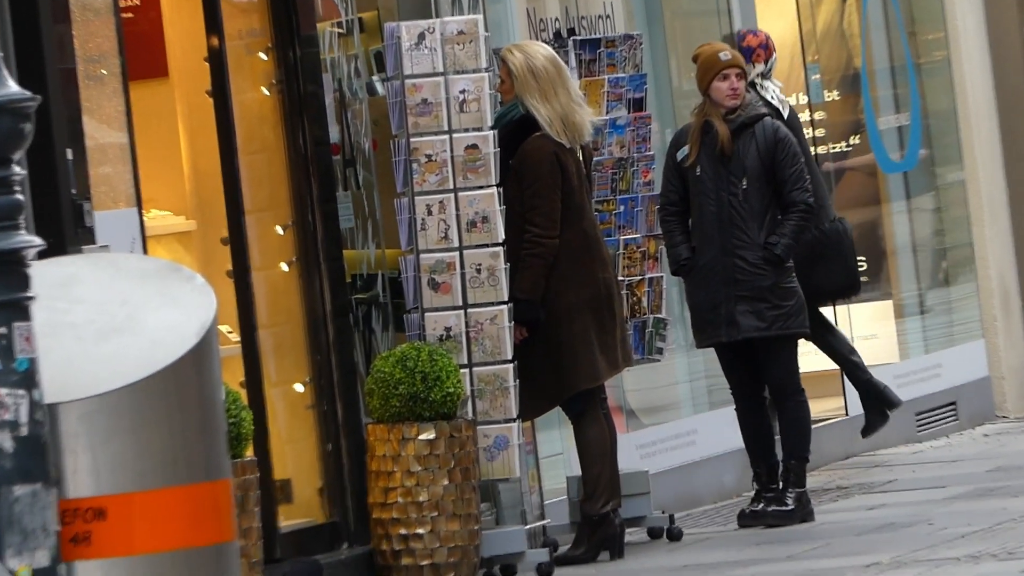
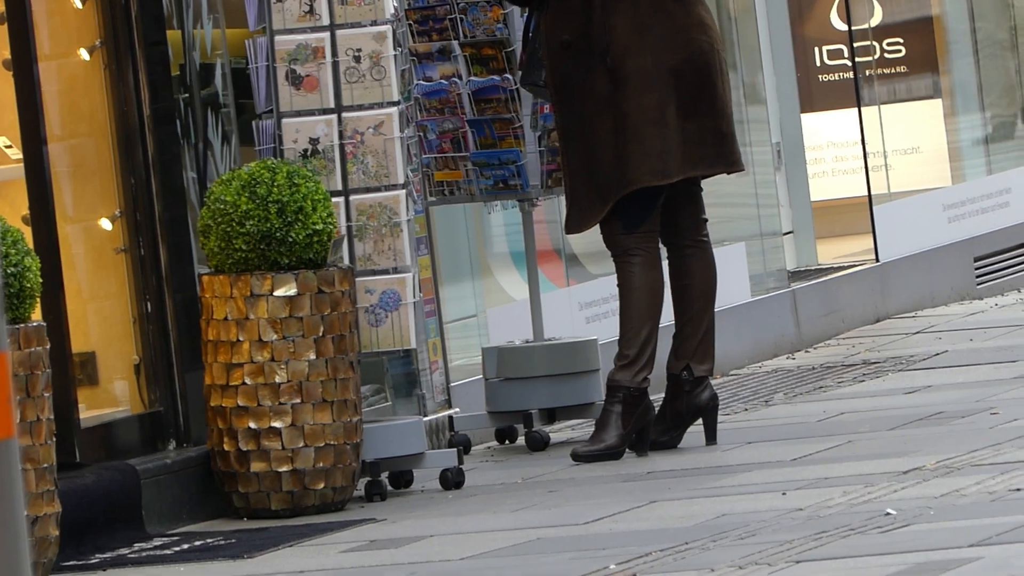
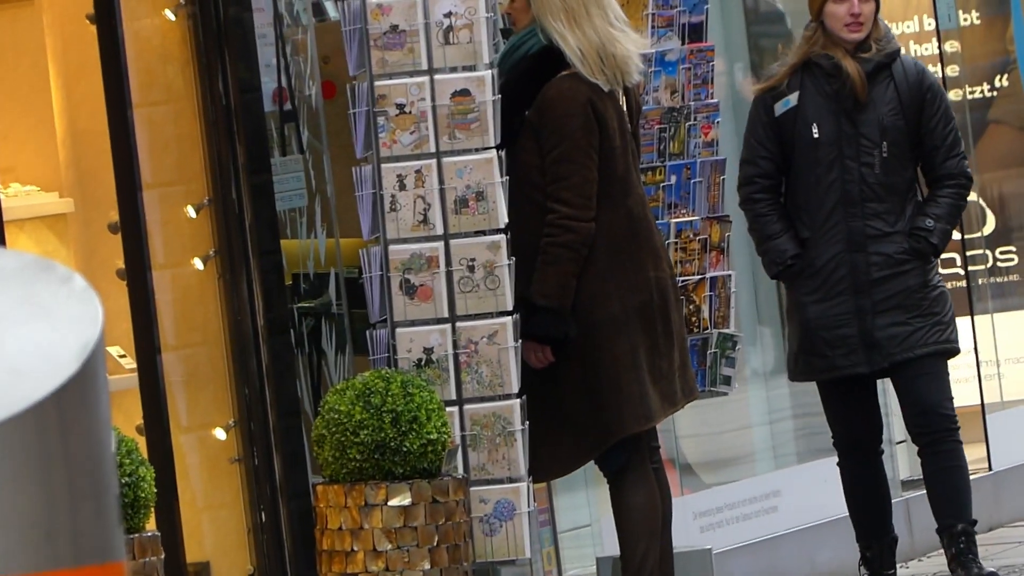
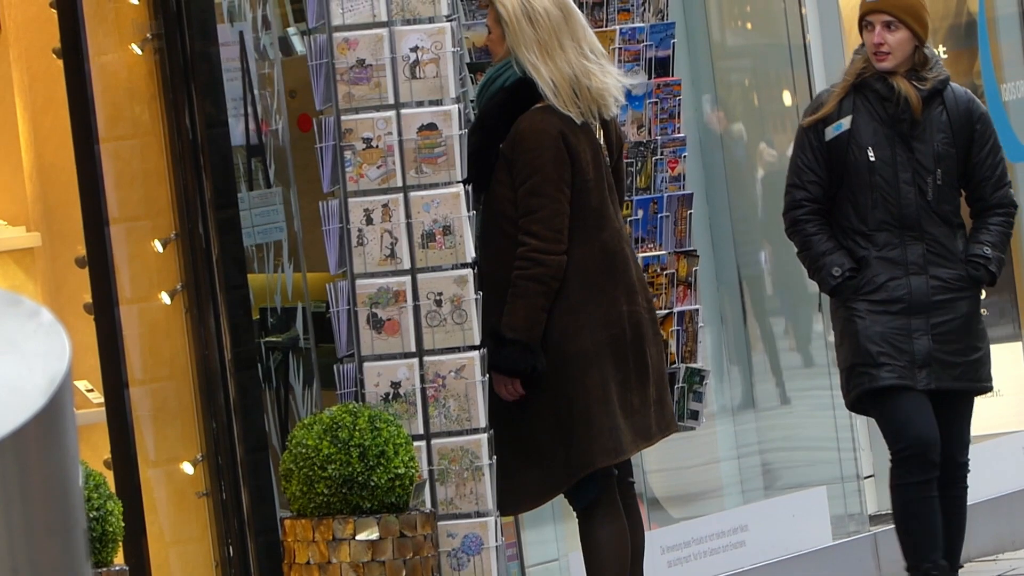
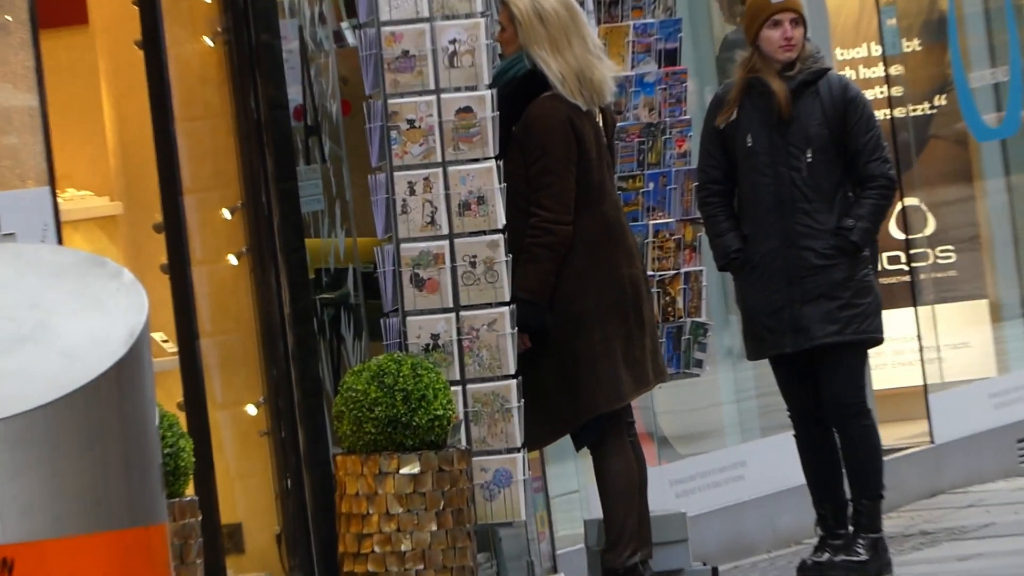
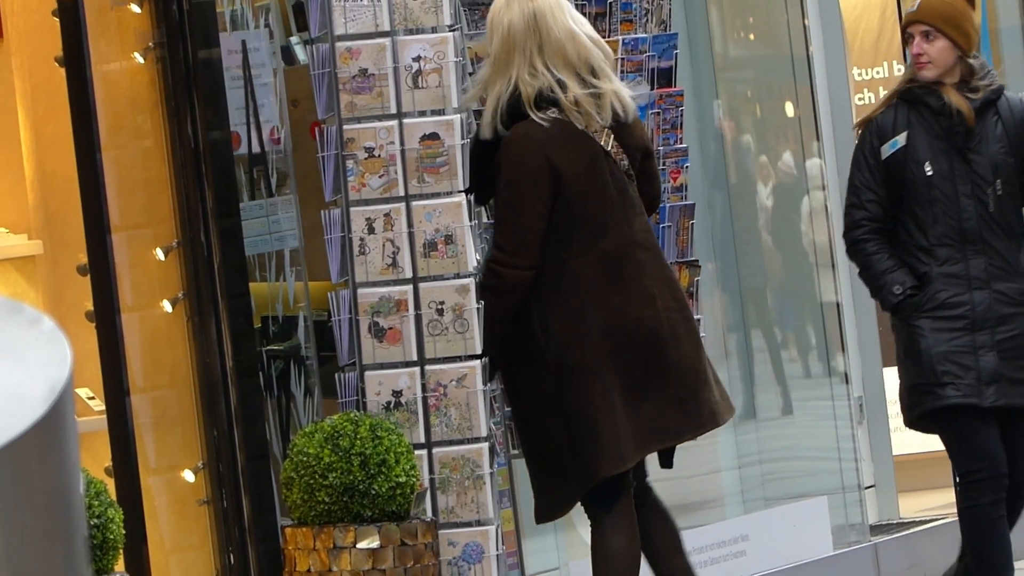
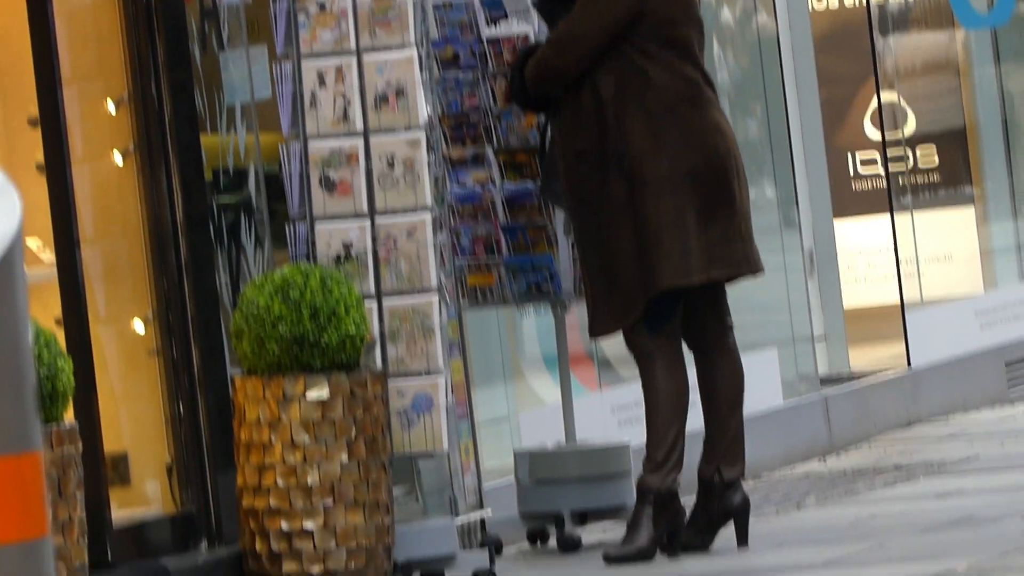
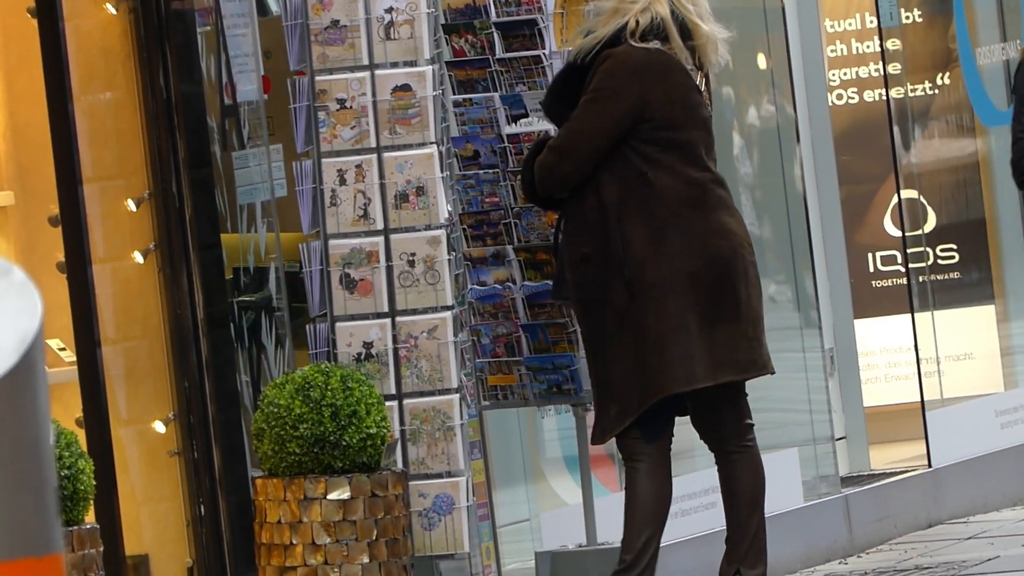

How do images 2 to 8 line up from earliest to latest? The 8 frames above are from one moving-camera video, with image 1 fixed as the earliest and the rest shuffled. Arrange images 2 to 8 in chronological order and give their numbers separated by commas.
5, 3, 4, 6, 8, 7, 2
